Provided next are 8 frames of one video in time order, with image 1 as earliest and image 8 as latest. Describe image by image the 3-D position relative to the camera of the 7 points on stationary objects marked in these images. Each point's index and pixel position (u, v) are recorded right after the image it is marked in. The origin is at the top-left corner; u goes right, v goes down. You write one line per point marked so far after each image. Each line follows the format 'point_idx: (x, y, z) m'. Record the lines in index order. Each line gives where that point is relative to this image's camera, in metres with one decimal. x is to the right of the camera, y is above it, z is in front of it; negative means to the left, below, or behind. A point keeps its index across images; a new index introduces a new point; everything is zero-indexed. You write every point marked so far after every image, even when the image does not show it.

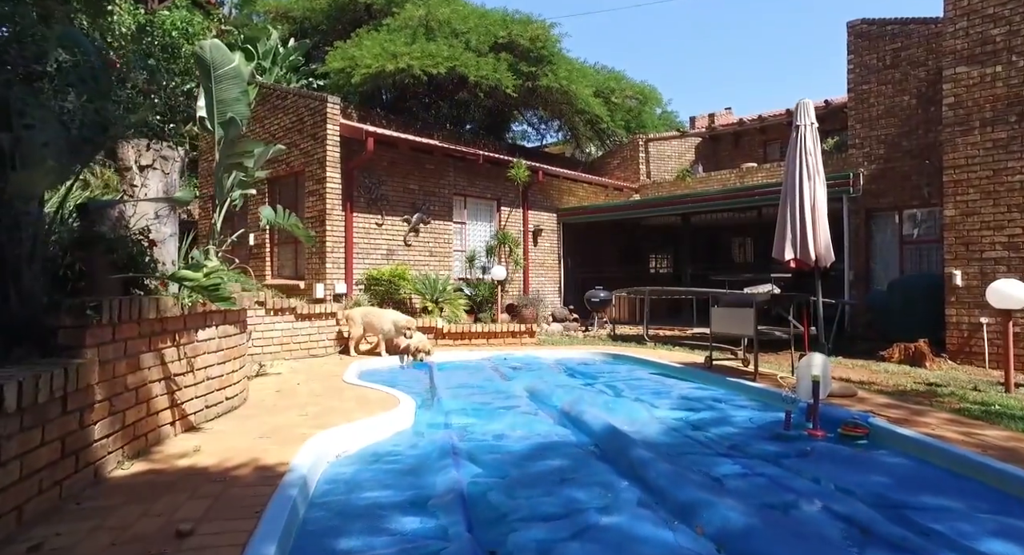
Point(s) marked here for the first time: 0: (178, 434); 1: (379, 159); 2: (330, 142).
0: (-2.3, -1.1, +4.2) m
1: (-2.7, +2.3, +12.5) m
2: (-3.4, +2.5, +11.7) m
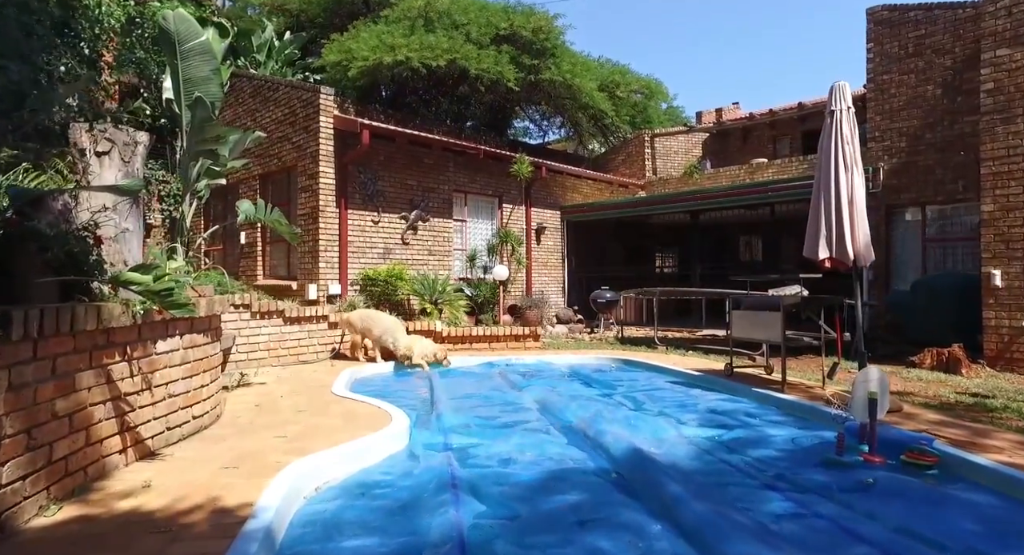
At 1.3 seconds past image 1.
0: (-2.2, -1.1, +3.6) m
1: (-2.6, +2.3, +11.9) m
2: (-3.3, +2.5, +11.1) m
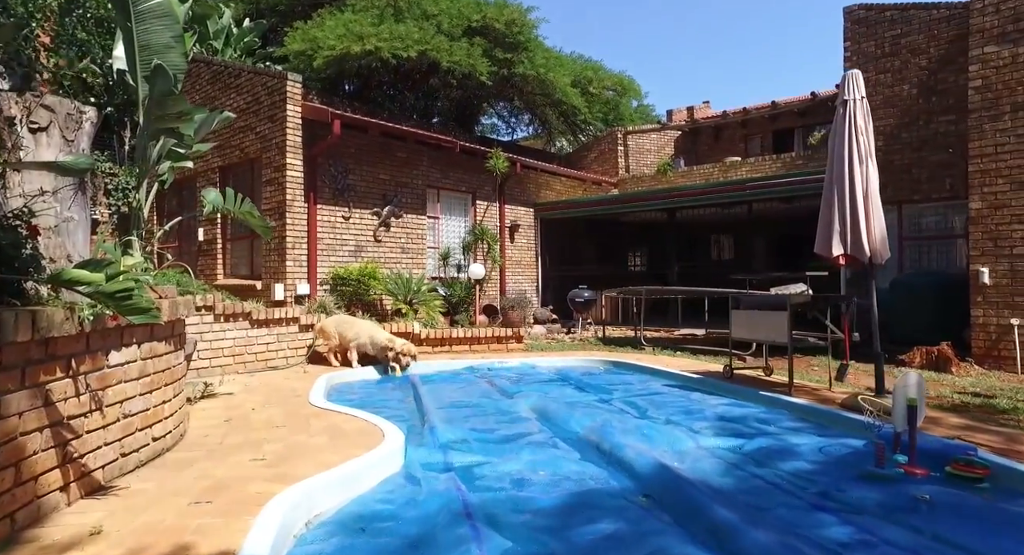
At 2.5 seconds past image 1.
0: (-2.1, -1.1, +3.0) m
1: (-3.0, +2.4, +11.2) m
2: (-3.7, +2.5, +10.3) m
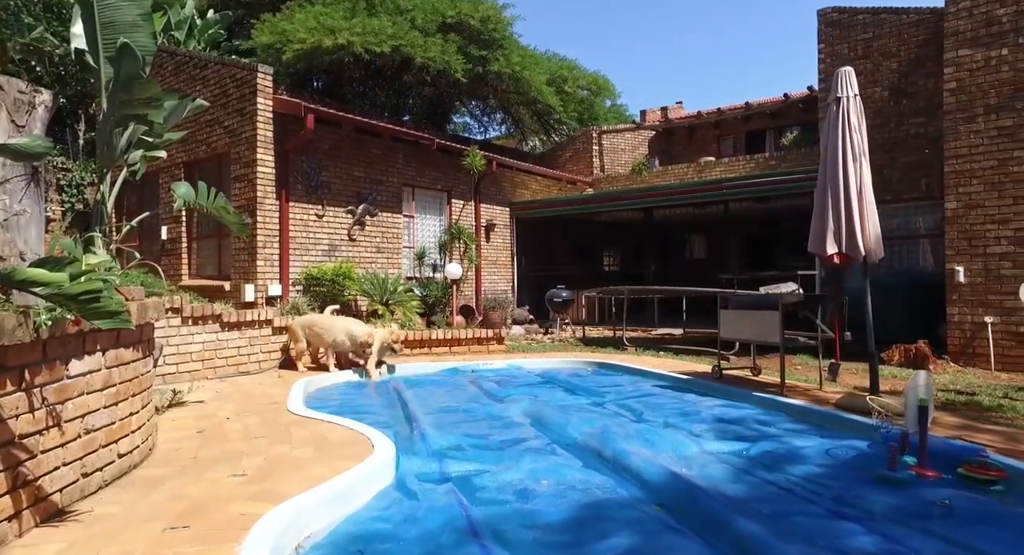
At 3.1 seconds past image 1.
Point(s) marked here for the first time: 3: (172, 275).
0: (-2.0, -1.1, +2.7) m
1: (-3.3, +2.3, +10.9) m
2: (-4.0, +2.5, +9.9) m
3: (-6.1, 0.0, +11.3) m
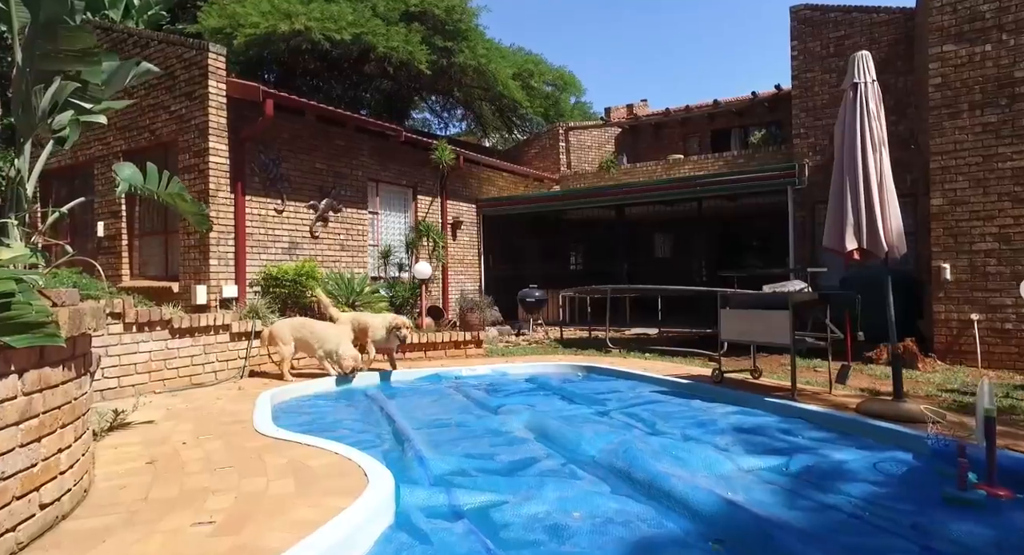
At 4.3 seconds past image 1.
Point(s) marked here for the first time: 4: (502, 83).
0: (-1.8, -1.0, +1.9) m
1: (-3.7, +2.3, +10.0) m
2: (-4.3, +2.5, +9.0) m
3: (-6.5, 0.0, +10.3) m
4: (-0.3, +5.9, +19.2) m
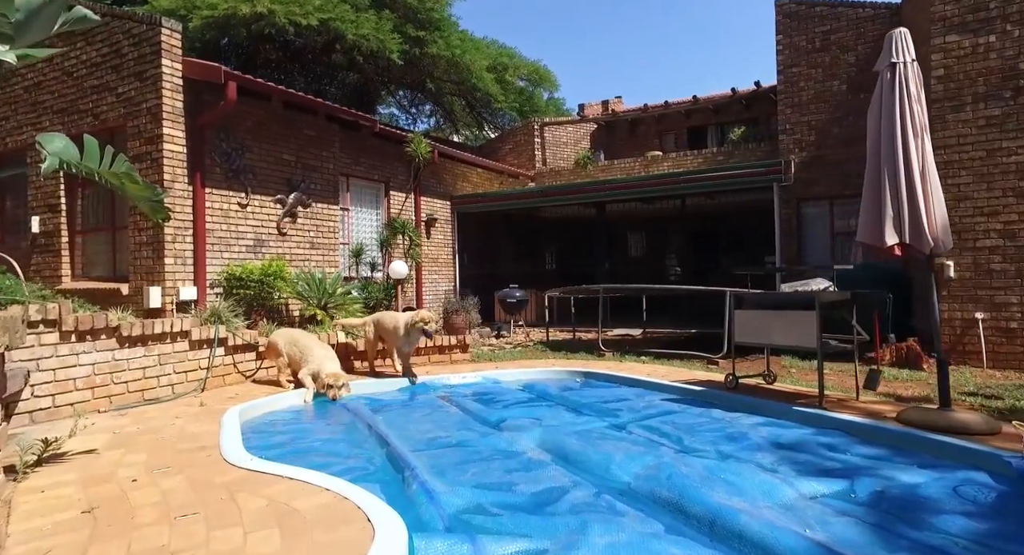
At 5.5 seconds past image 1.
0: (-1.5, -1.0, +1.2) m
1: (-3.9, +2.3, +9.2) m
2: (-4.5, +2.5, +8.2) m
3: (-6.7, 0.0, +9.2) m
4: (-1.1, +5.9, +18.5) m
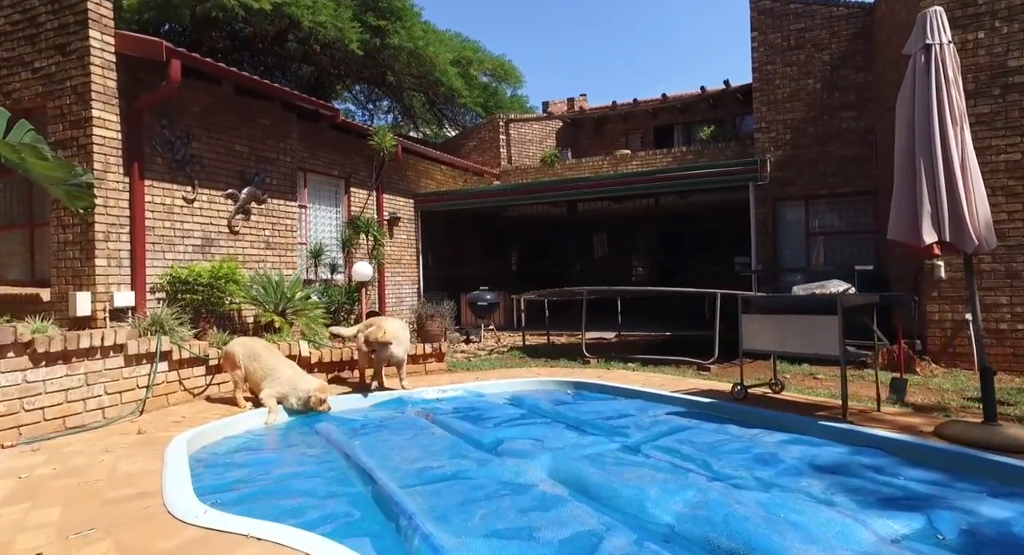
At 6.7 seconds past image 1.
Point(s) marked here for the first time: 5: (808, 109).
0: (-1.2, -1.1, +0.4) m
1: (-4.2, +2.3, +8.2) m
2: (-4.7, +2.4, +7.2) m
3: (-7.0, 0.0, +8.1) m
4: (-2.1, +5.9, +17.8) m
5: (+5.0, +2.8, +10.6) m
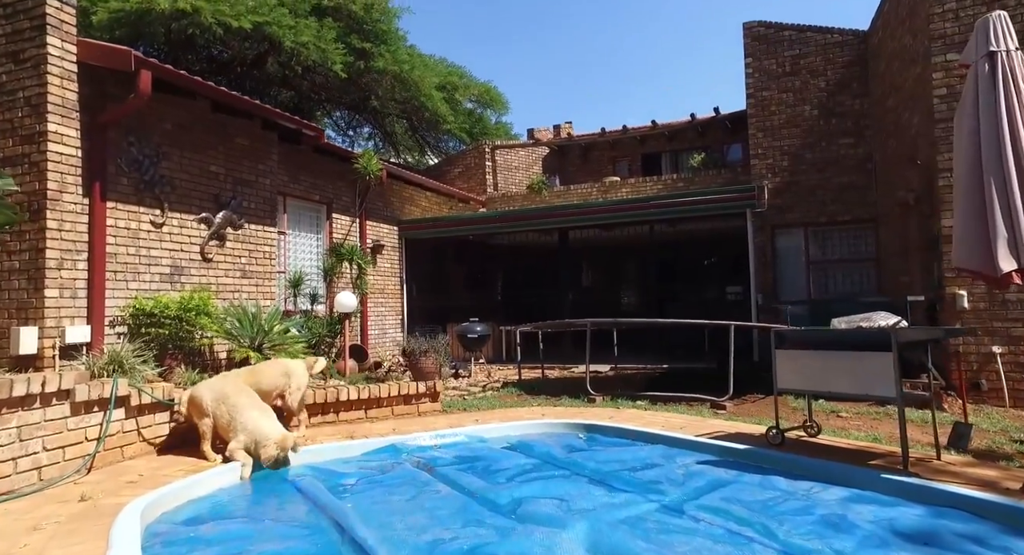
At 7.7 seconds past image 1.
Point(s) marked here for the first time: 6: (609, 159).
0: (-1.0, -1.1, -0.3) m
1: (-4.2, +1.9, +7.5) m
2: (-4.7, +2.1, +6.5) m
3: (-7.0, -0.4, +7.2) m
4: (-2.4, +5.1, +17.3) m
5: (+4.9, +2.3, +10.3) m
6: (+3.1, +3.8, +20.0) m
